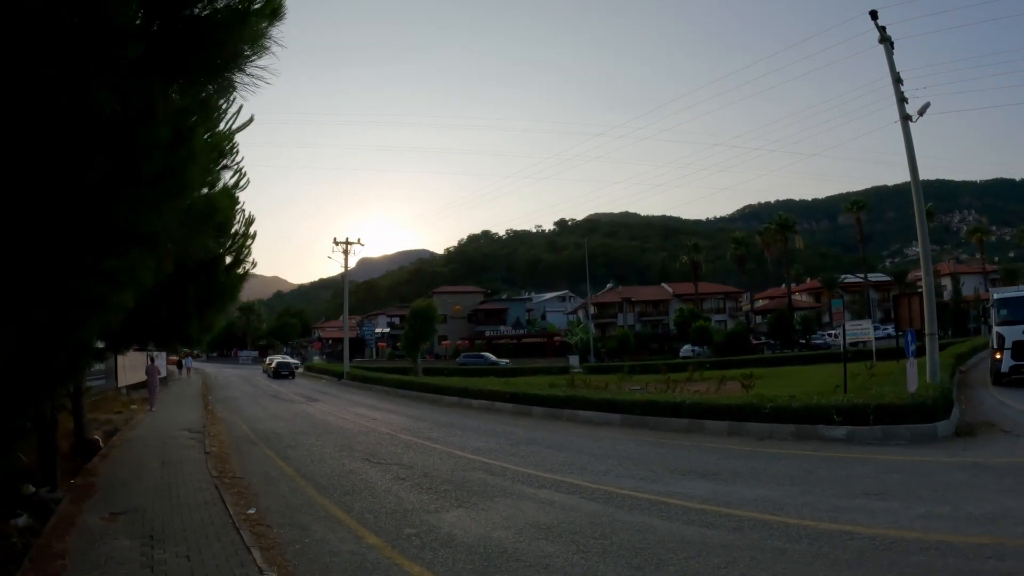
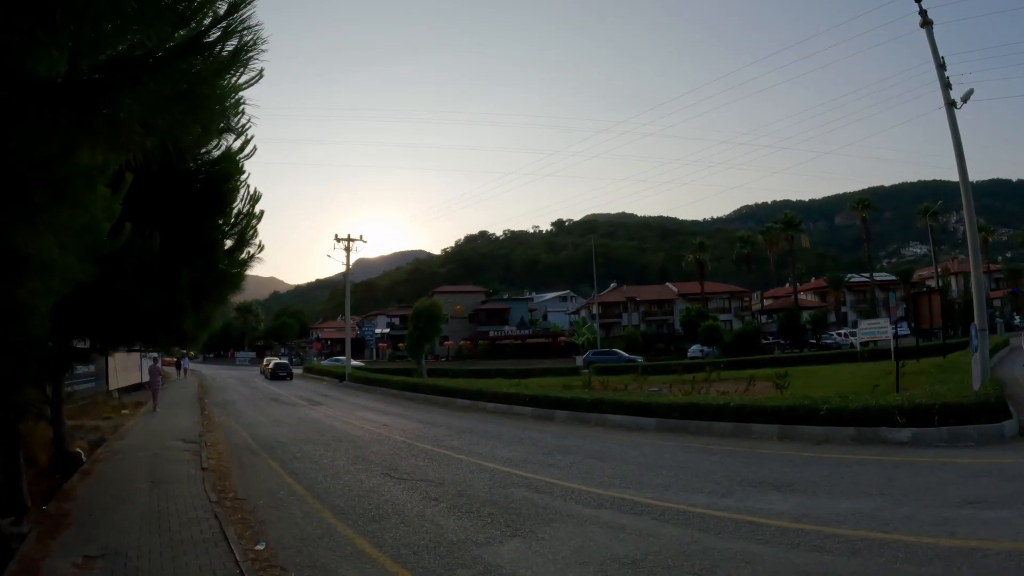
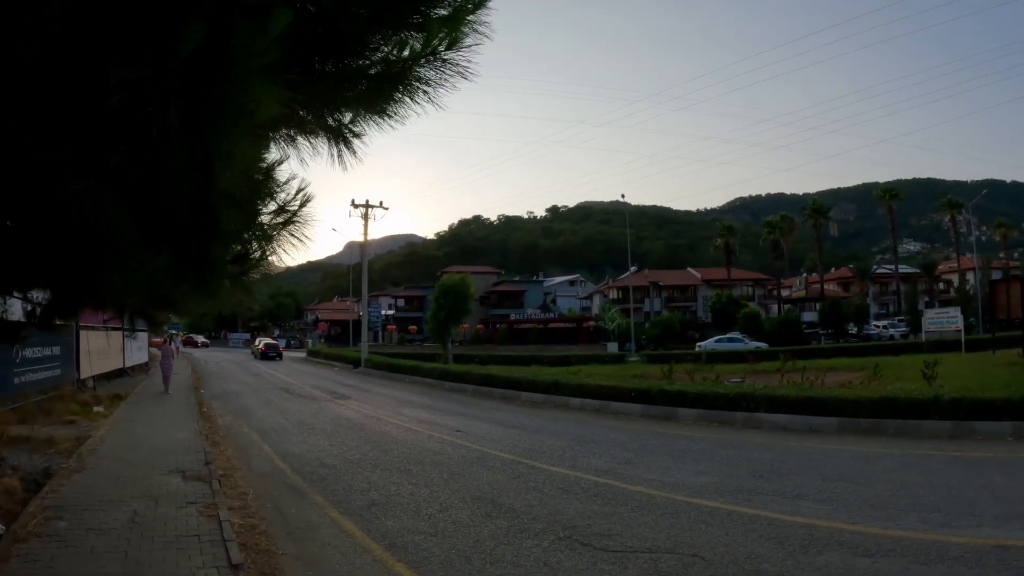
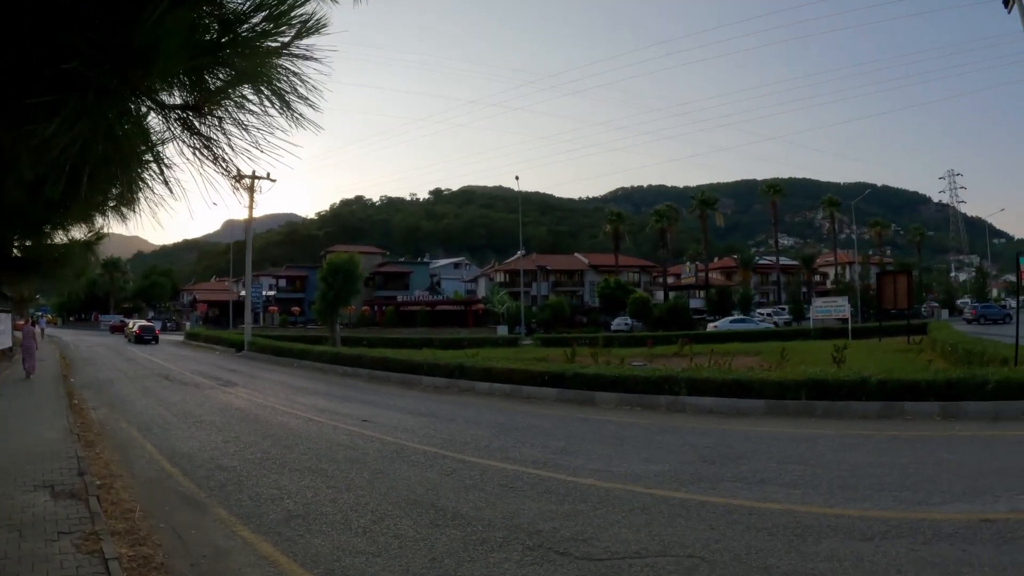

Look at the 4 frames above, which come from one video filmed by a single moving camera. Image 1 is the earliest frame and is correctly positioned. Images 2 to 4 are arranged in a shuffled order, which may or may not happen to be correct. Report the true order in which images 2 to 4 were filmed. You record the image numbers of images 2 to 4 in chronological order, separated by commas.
2, 3, 4
